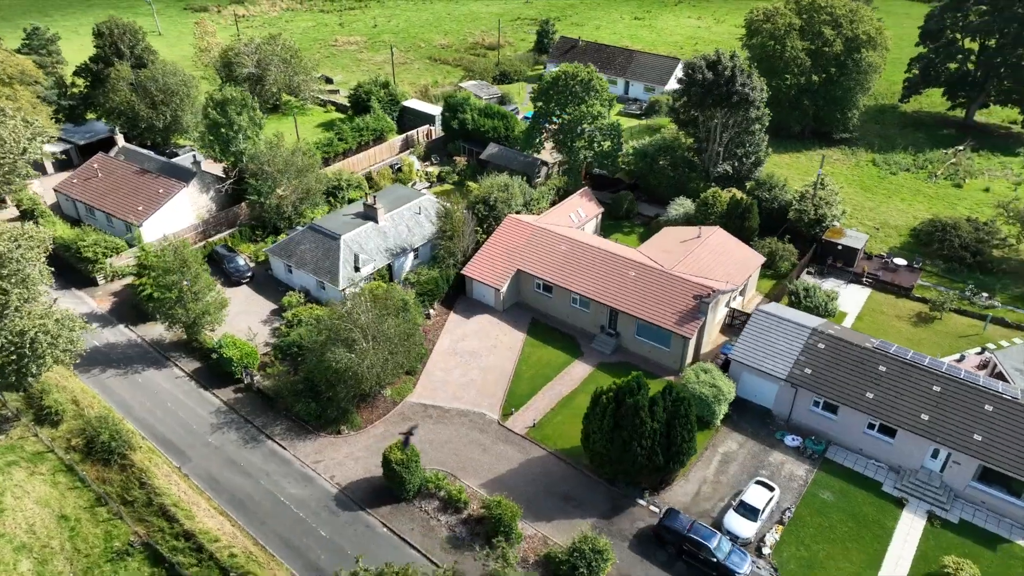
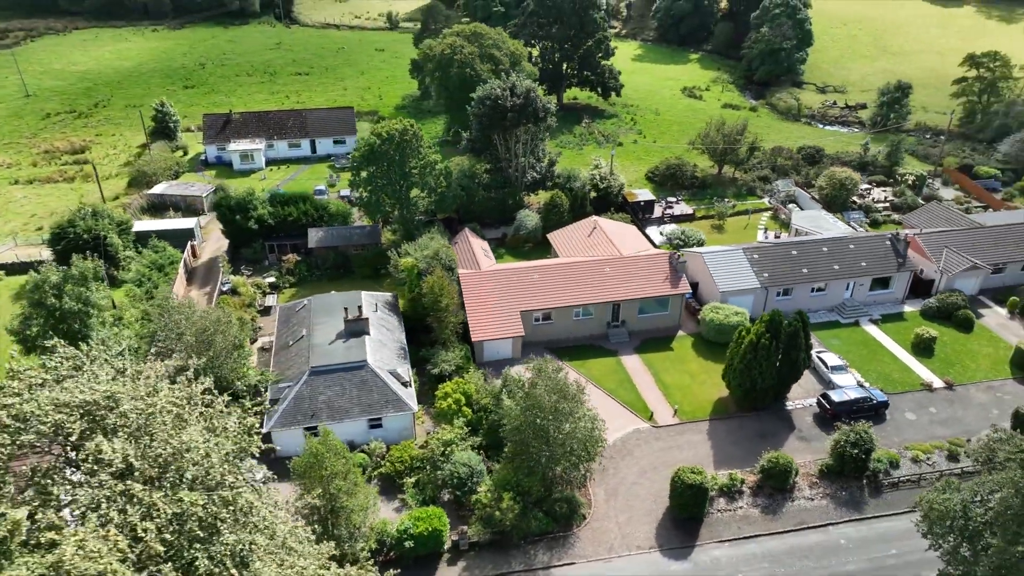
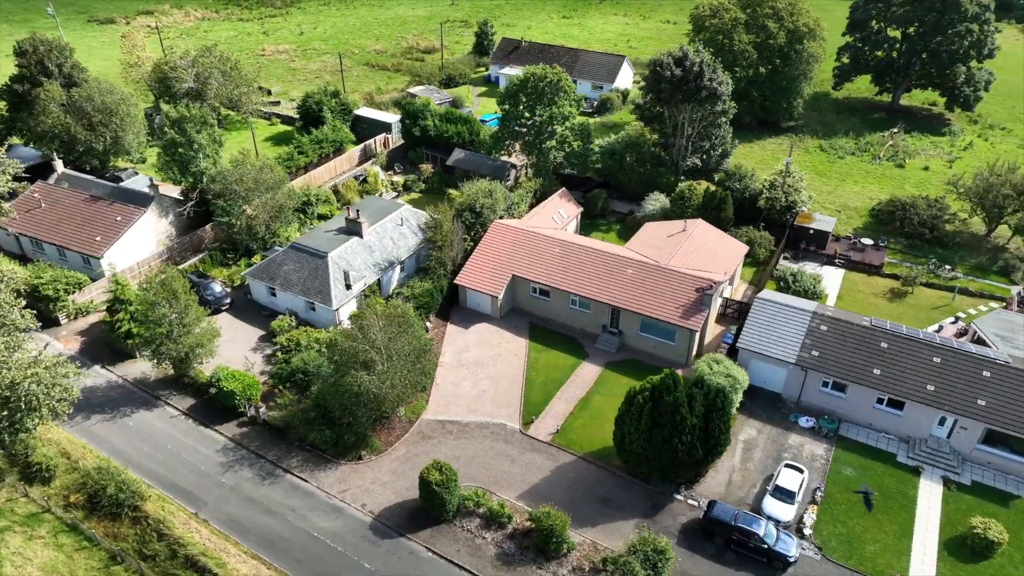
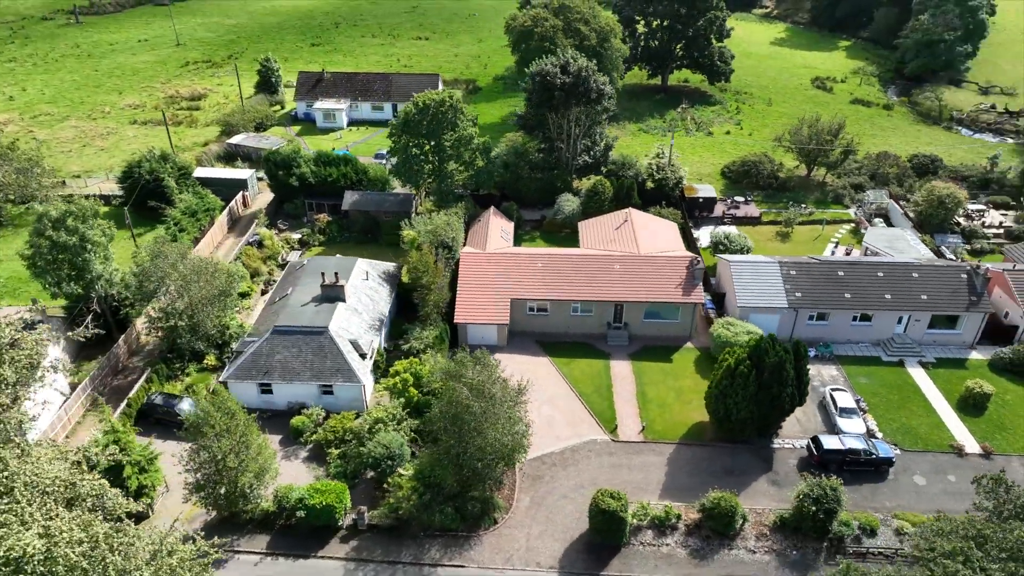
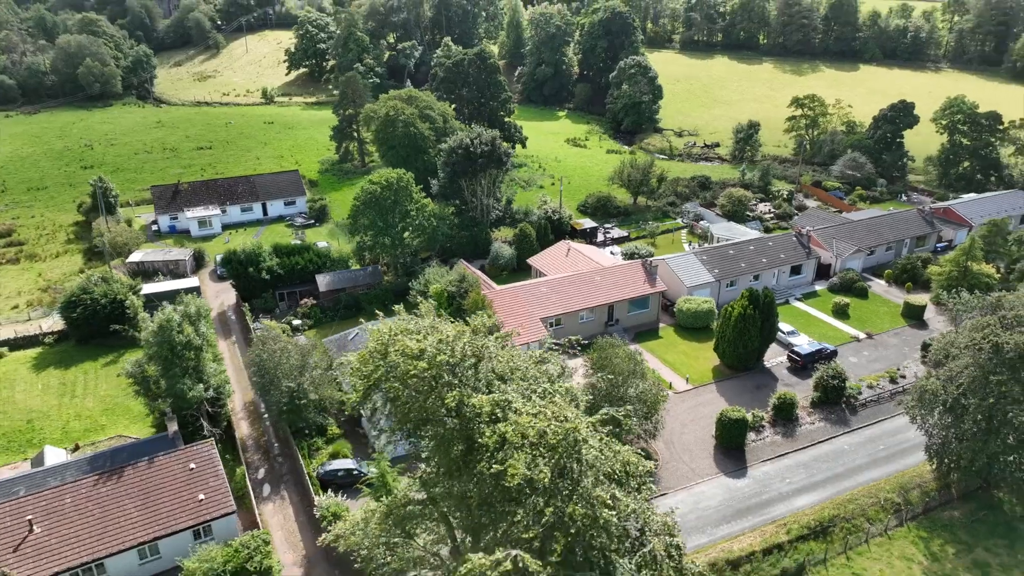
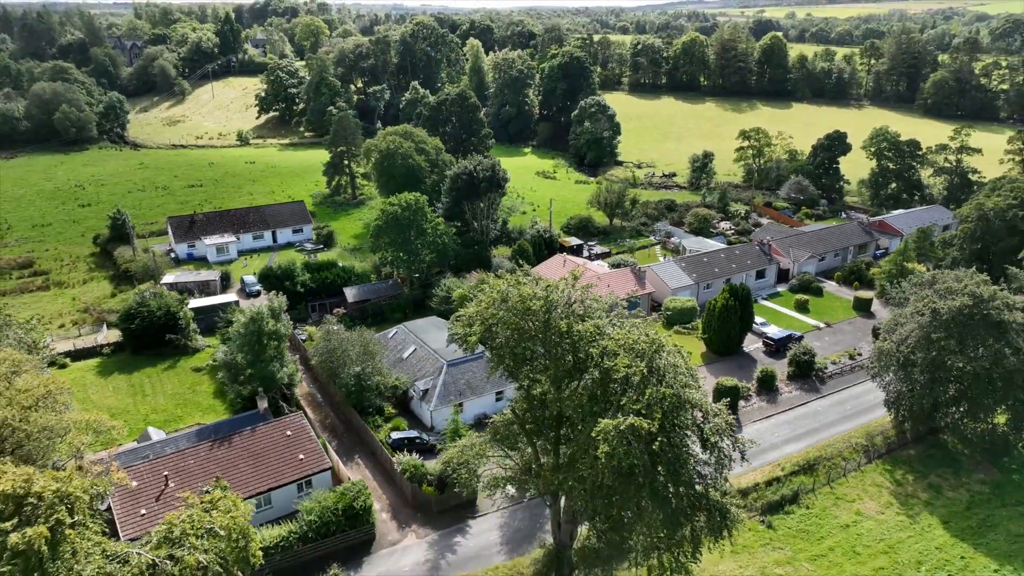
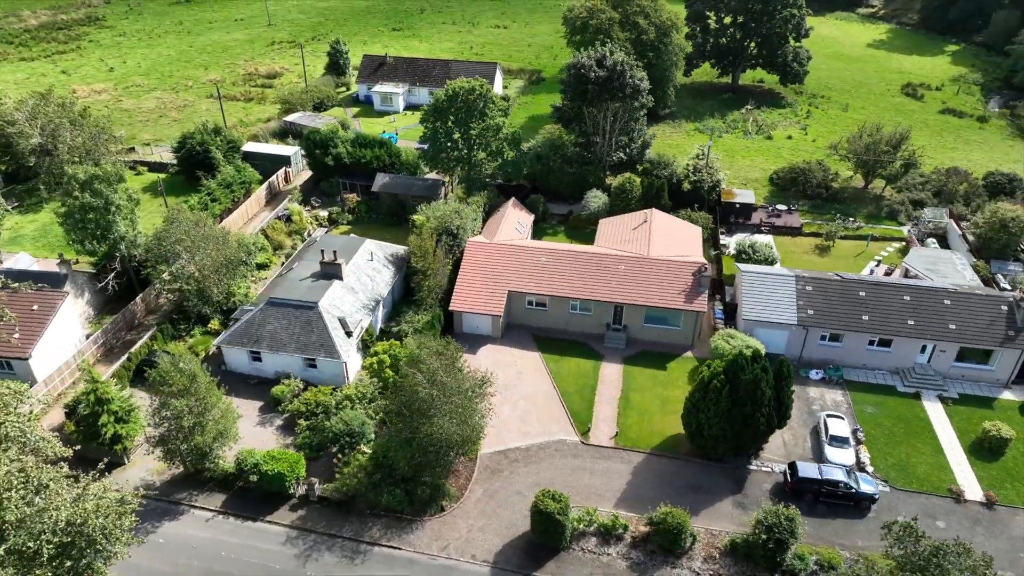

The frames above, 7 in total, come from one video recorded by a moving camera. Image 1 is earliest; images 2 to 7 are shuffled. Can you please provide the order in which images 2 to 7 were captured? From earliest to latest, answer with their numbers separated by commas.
3, 7, 4, 2, 5, 6
